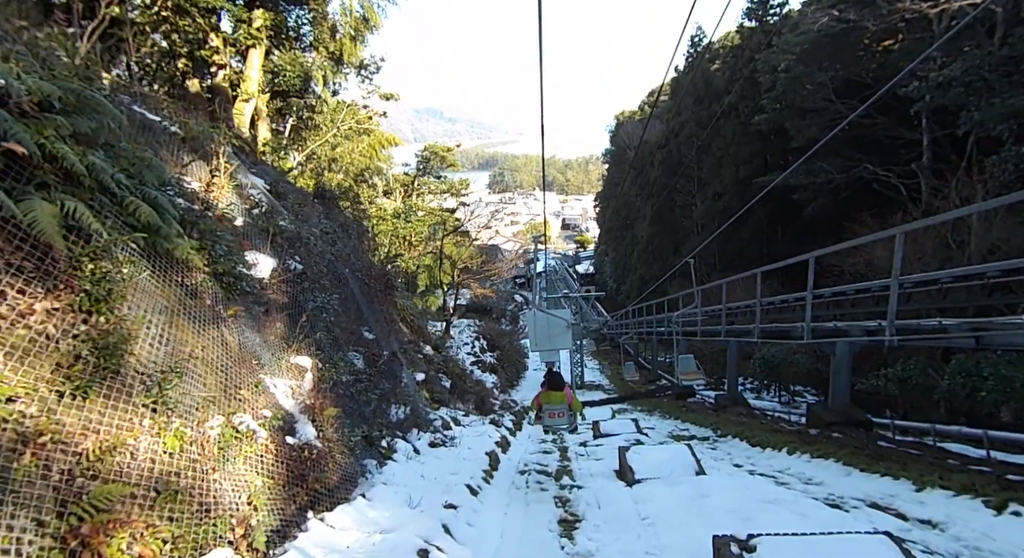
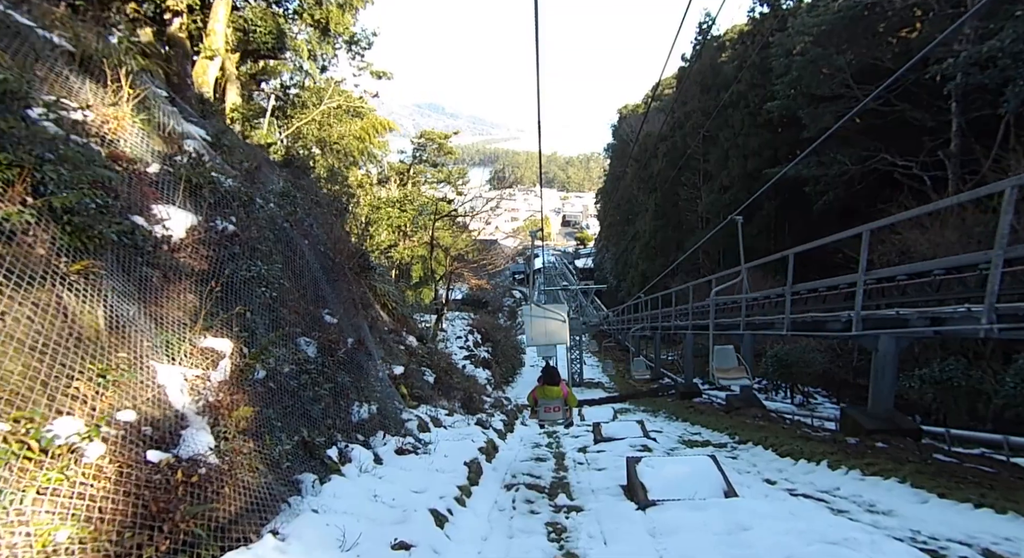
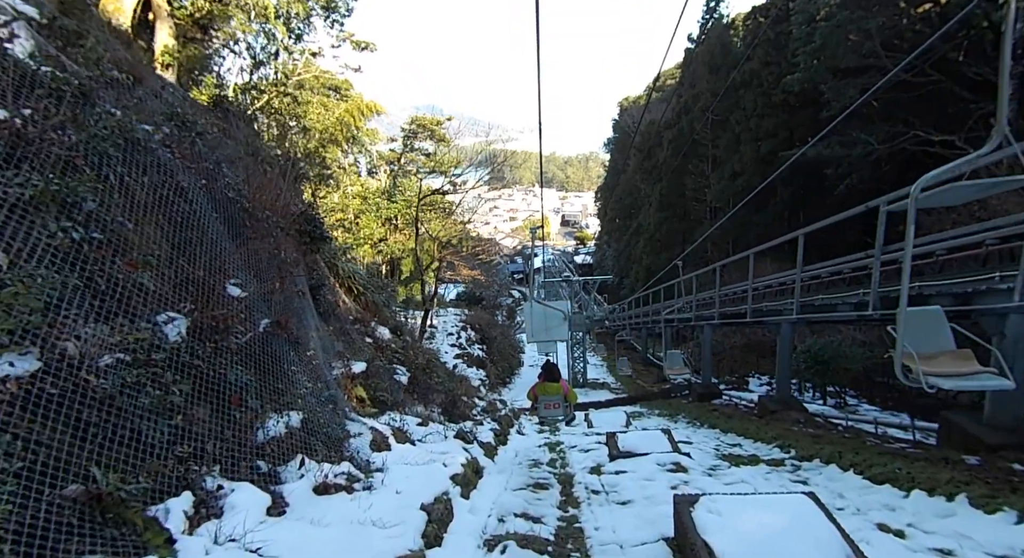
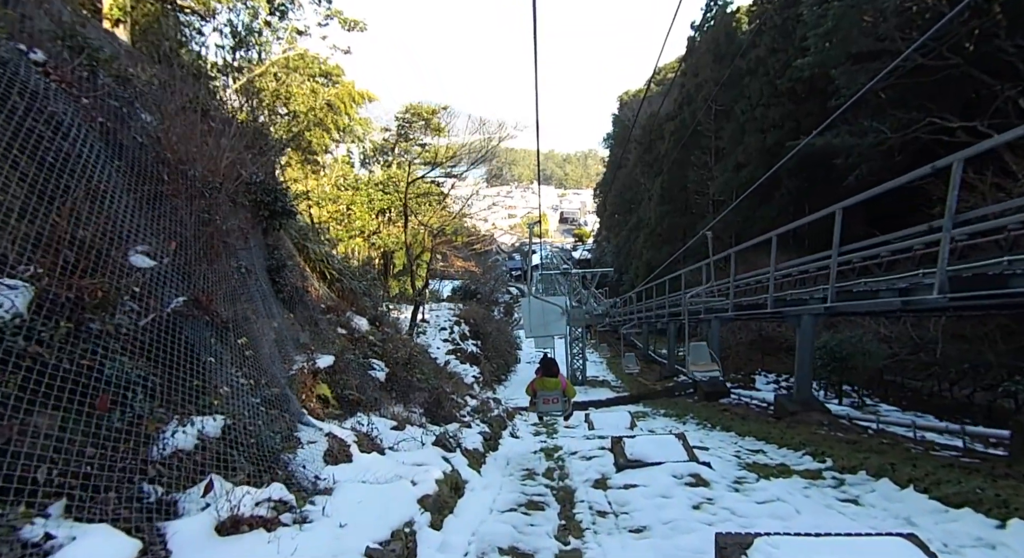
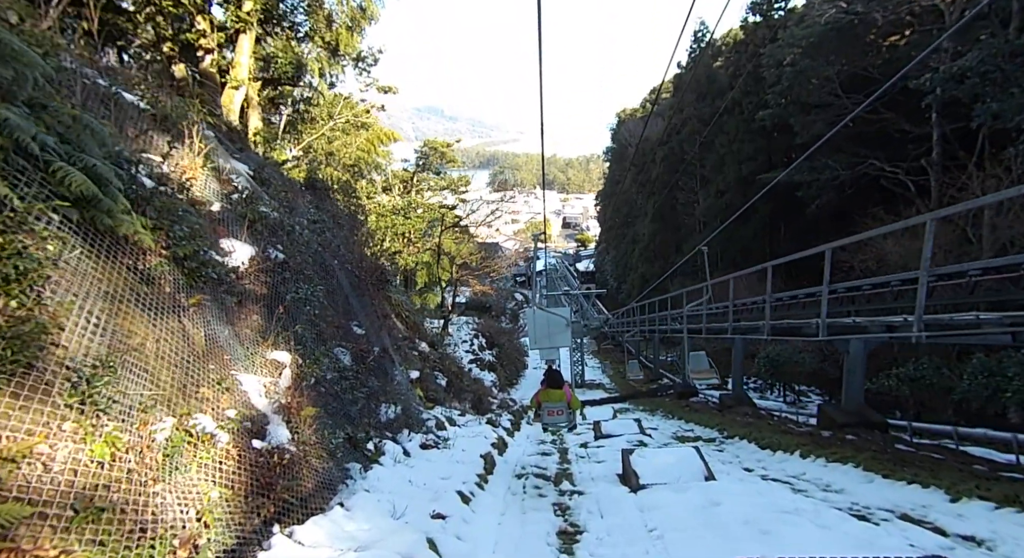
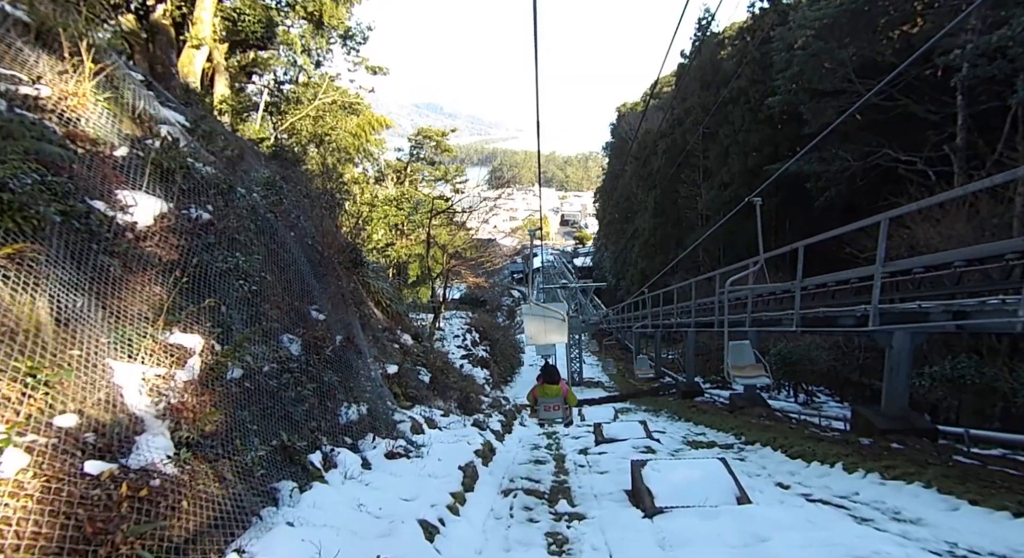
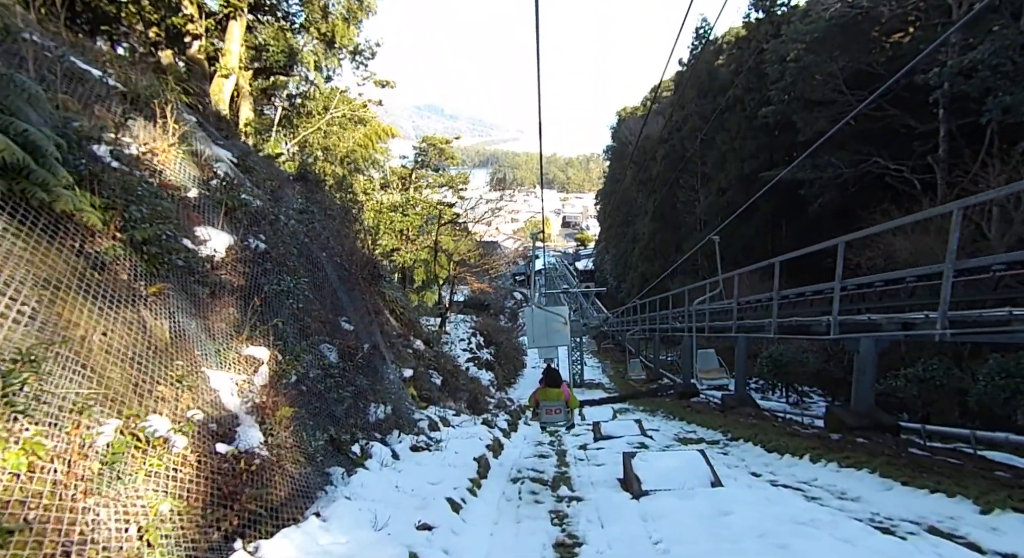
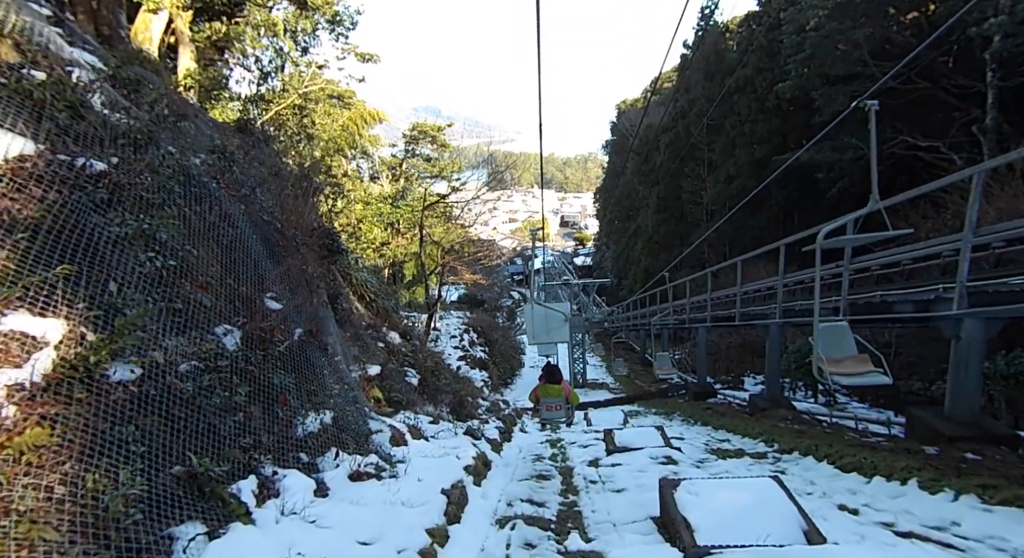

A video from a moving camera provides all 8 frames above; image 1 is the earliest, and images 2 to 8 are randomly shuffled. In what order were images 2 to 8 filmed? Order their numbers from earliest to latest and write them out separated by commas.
5, 7, 2, 6, 8, 3, 4
